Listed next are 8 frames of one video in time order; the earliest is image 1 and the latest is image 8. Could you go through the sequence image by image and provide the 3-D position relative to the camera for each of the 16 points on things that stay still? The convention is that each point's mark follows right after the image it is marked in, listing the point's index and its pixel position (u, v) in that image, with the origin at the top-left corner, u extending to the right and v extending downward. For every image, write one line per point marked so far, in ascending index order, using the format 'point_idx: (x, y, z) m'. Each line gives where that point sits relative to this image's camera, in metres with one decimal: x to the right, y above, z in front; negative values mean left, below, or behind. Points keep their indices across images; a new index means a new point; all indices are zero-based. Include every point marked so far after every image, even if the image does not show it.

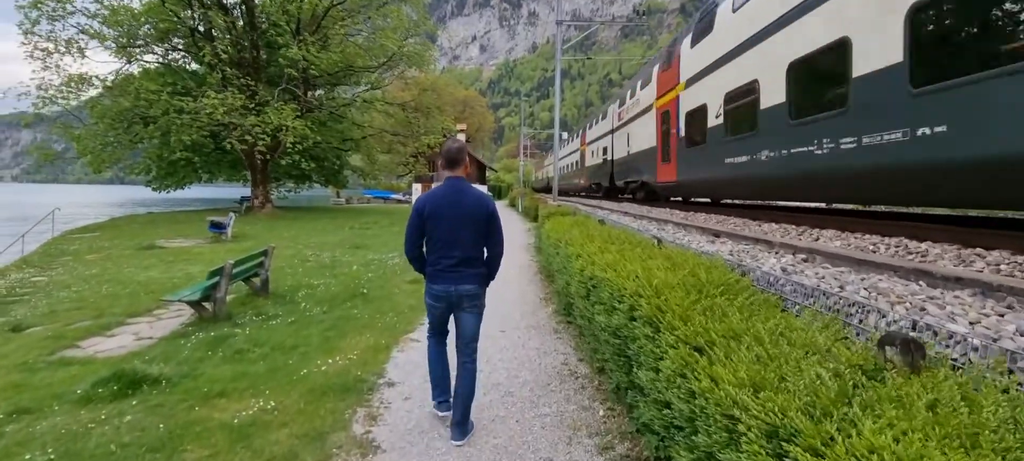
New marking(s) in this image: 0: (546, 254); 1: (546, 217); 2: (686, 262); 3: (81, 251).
0: (+0.8, -0.5, +10.8) m
1: (+0.9, +0.4, +14.9) m
2: (+1.7, -0.3, +4.8) m
3: (-14.4, -0.7, +17.0) m
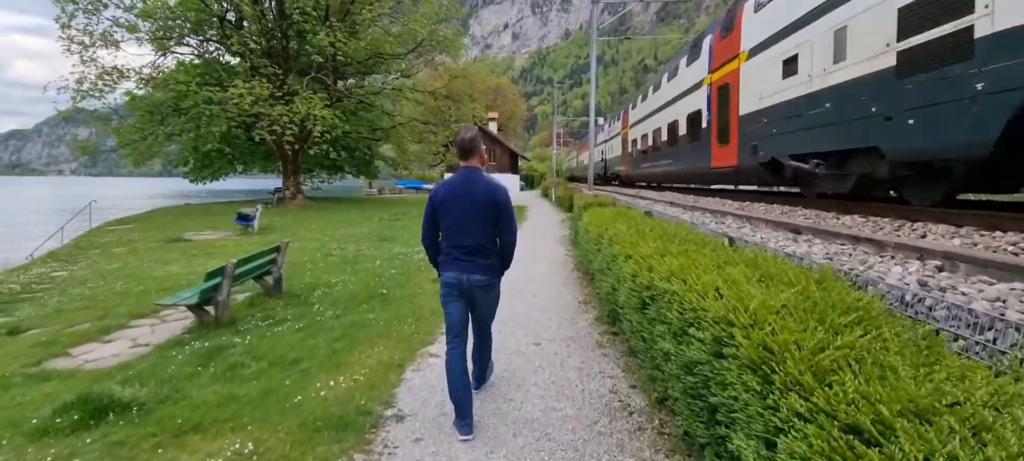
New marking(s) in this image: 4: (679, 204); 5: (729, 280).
0: (+1.4, -0.3, +9.7) m
1: (+1.9, +0.6, +13.7) m
2: (+1.9, -0.3, +3.7) m
3: (-13.3, -0.5, +16.9) m
4: (+4.2, +0.7, +12.8) m
5: (+1.5, -0.3, +3.5) m
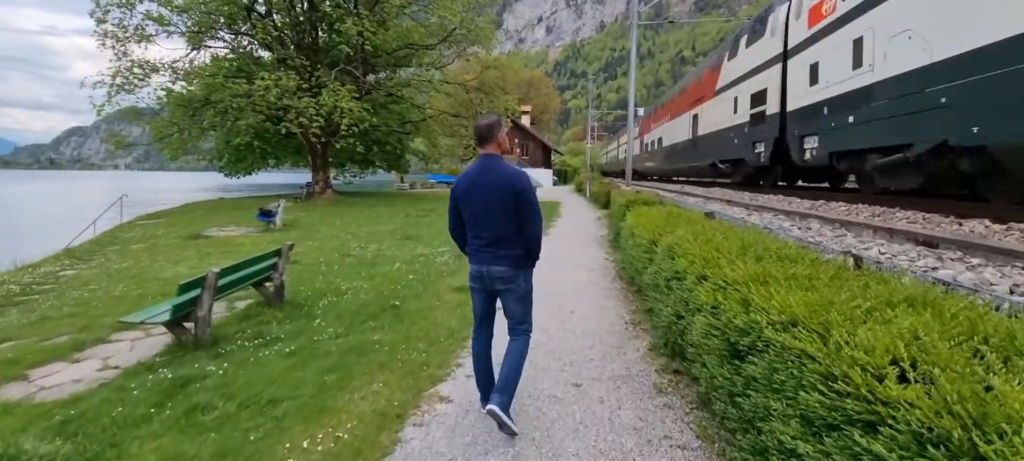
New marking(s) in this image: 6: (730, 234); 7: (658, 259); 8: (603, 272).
0: (+2.0, -0.4, +8.3) m
1: (+2.7, +0.6, +12.3) m
2: (+2.1, -0.4, +2.3) m
3: (-12.3, -0.3, +16.4) m
4: (+4.9, +0.6, +11.2) m
5: (+1.6, -0.5, +2.1) m
6: (+2.4, 0.0, +5.6) m
7: (+1.7, -0.3, +5.9) m
8: (+1.8, -0.8, +10.0) m
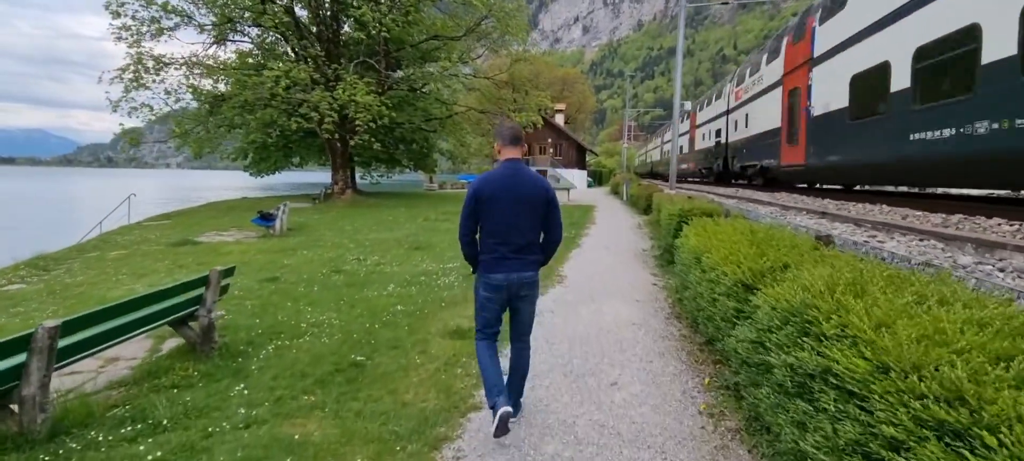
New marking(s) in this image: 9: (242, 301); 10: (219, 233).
0: (+2.1, -0.7, +5.9) m
1: (+3.1, +0.3, +9.8) m
2: (+1.9, -0.7, -0.2) m
3: (-11.5, -0.4, +14.8) m
4: (+5.3, +0.3, +8.5) m
5: (+1.4, -0.7, -0.3) m
6: (+2.4, -0.3, +3.1) m
7: (+1.7, -0.6, +3.4) m
8: (+2.1, -1.1, +7.5) m
9: (-4.4, -1.2, +8.2) m
10: (-9.4, -0.1, +16.3) m
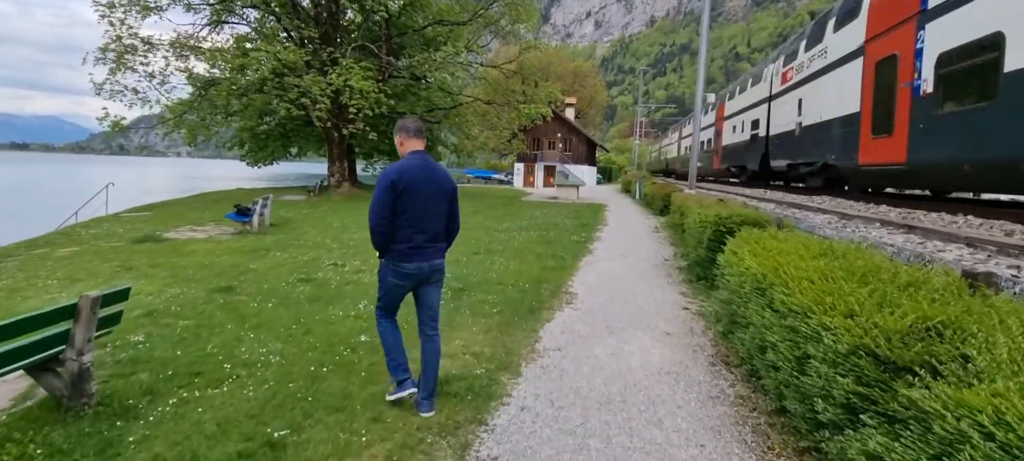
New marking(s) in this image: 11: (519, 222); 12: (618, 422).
0: (+2.1, -0.9, +4.2) m
1: (+3.1, +0.1, +8.1) m
2: (+1.7, -0.9, -1.9) m
3: (-11.5, -0.3, +13.3) m
4: (+5.3, 0.0, +6.8) m
5: (+1.3, -1.0, -2.0) m
6: (+2.3, -0.6, +1.4) m
7: (+1.6, -0.8, +1.7) m
8: (+2.0, -1.3, +5.8) m
9: (-4.4, -1.2, +6.7) m
10: (-9.3, +0.1, +14.7) m
11: (+0.3, +0.3, +17.8) m
12: (+0.8, -1.5, +4.0) m
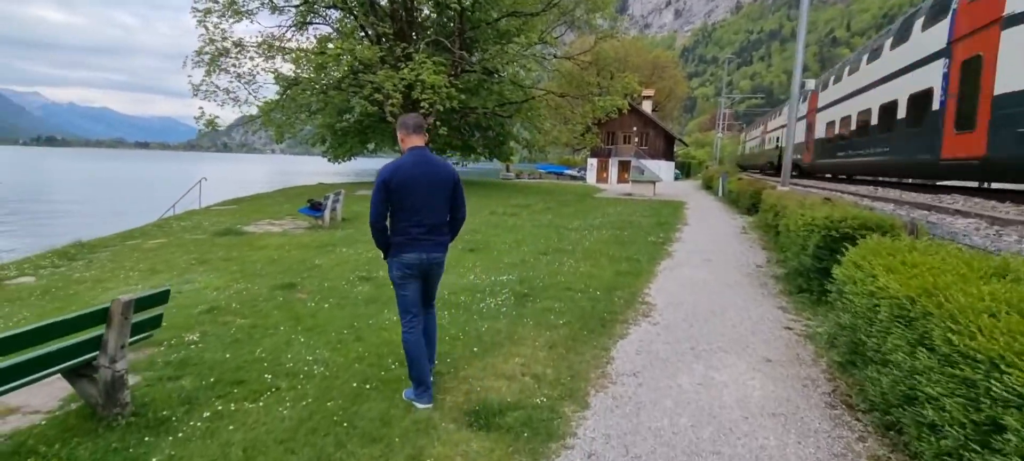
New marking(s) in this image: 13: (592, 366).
0: (+2.5, -0.9, +3.1) m
1: (+4.1, 0.0, +6.8) m
2: (+1.3, -1.0, -2.8) m
3: (-9.6, -0.1, +14.1) m
4: (+6.0, -0.1, +5.3) m
5: (+0.8, -1.1, -2.9) m
6: (+2.4, -0.7, +0.3) m
7: (+1.7, -0.9, +0.8) m
8: (+2.7, -1.4, +4.8) m
9: (-3.6, -1.1, +6.5) m
10: (-7.2, +0.2, +15.2) m
11: (+2.7, +0.4, +16.9) m
12: (+1.2, -1.6, +3.1) m
13: (+0.8, -1.3, +4.9) m
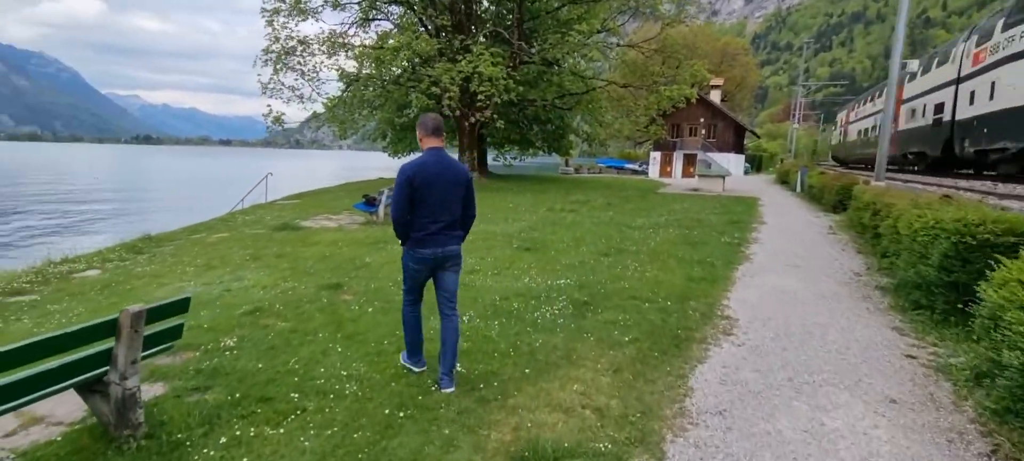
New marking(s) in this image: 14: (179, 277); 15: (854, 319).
0: (+2.8, -1.0, +2.1) m
1: (+4.8, 0.0, +5.6) m
2: (+0.9, -1.2, -3.6) m
3: (-8.0, +0.1, +14.4) m
4: (+6.5, -0.2, +3.8) m
5: (+0.4, -1.2, -3.7) m
6: (+2.3, -0.8, -0.6) m
7: (+1.7, -1.0, -0.1) m
8: (+3.1, -1.4, +3.7) m
9: (-2.9, -1.1, +6.2) m
10: (-5.5, +0.4, +15.2) m
11: (+4.5, +0.4, +15.8) m
12: (+1.4, -1.6, +2.3) m
13: (+1.2, -1.3, +4.0) m
14: (-5.6, -0.8, +8.6) m
15: (+4.1, -1.1, +6.2) m
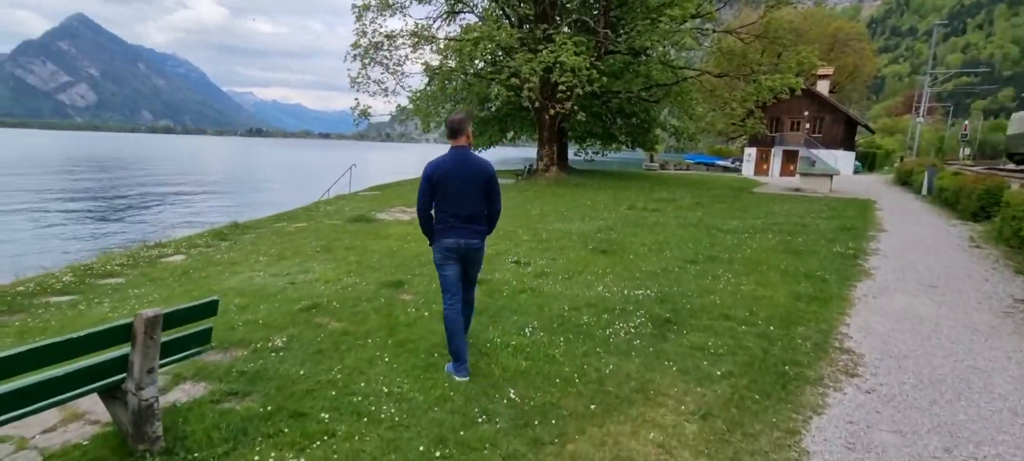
0: (+2.8, -1.2, +1.0) m
1: (+5.4, -0.3, +4.1) m
2: (+0.1, -1.3, -4.4) m
3: (-5.9, +0.4, +14.8) m
4: (+6.8, -0.5, +2.1) m
5: (-0.4, -1.3, -4.4) m
6: (+1.9, -0.9, -1.7) m
7: (+1.4, -1.2, -1.1) m
8: (+3.4, -1.6, +2.5) m
9: (-2.1, -1.1, +5.9) m
10: (-3.3, +0.6, +15.2) m
11: (+6.7, +0.3, +14.2) m
12: (+1.5, -1.7, +1.3) m
13: (+1.6, -1.4, +3.1) m
14: (-4.4, -0.6, +8.7) m
15: (+4.8, -1.2, +4.8) m
